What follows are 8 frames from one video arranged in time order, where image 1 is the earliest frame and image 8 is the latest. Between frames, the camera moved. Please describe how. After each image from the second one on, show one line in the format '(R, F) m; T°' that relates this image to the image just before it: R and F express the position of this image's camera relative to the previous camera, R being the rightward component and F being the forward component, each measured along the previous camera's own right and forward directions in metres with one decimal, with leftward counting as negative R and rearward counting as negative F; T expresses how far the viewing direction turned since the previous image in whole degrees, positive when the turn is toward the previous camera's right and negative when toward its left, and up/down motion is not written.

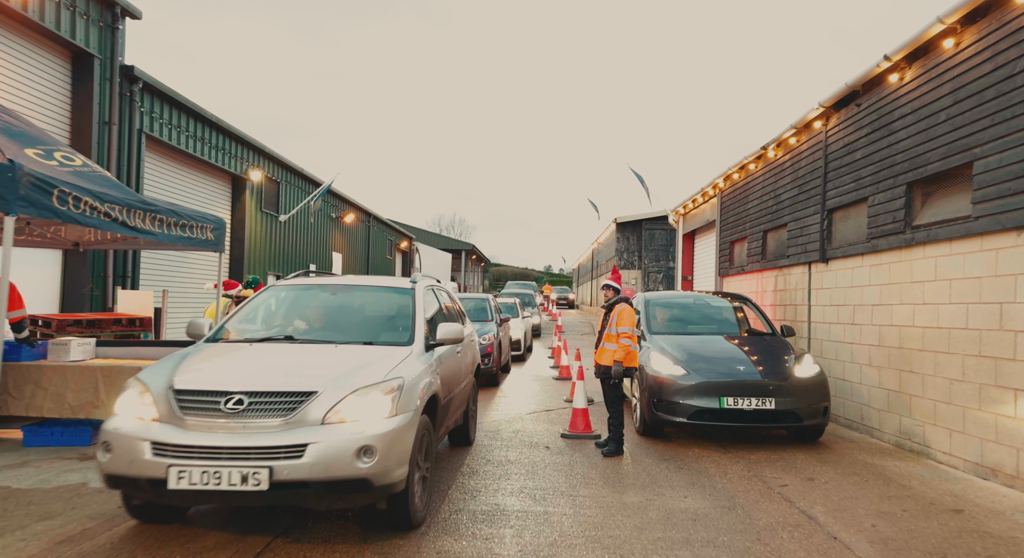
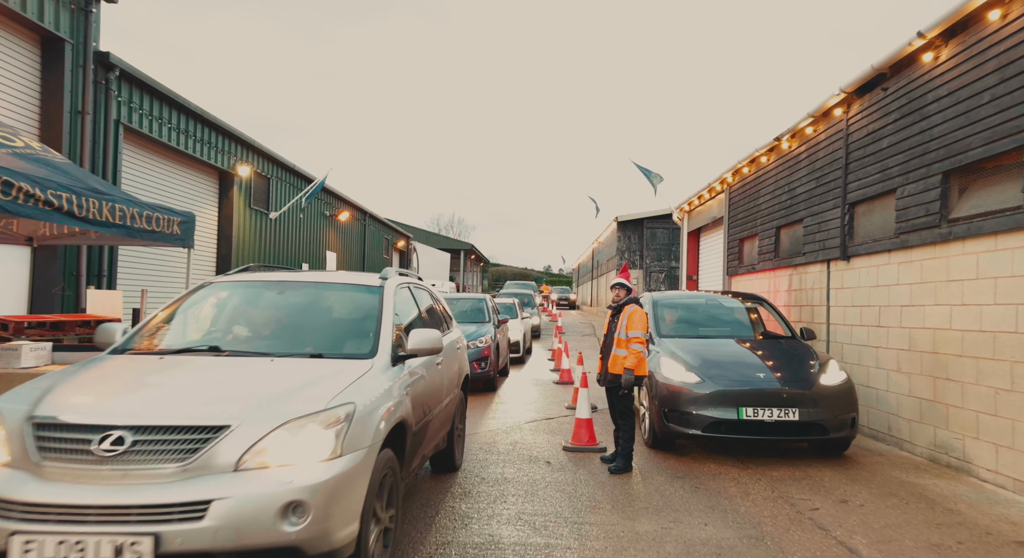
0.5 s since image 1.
(0.0, +0.6) m; 0°
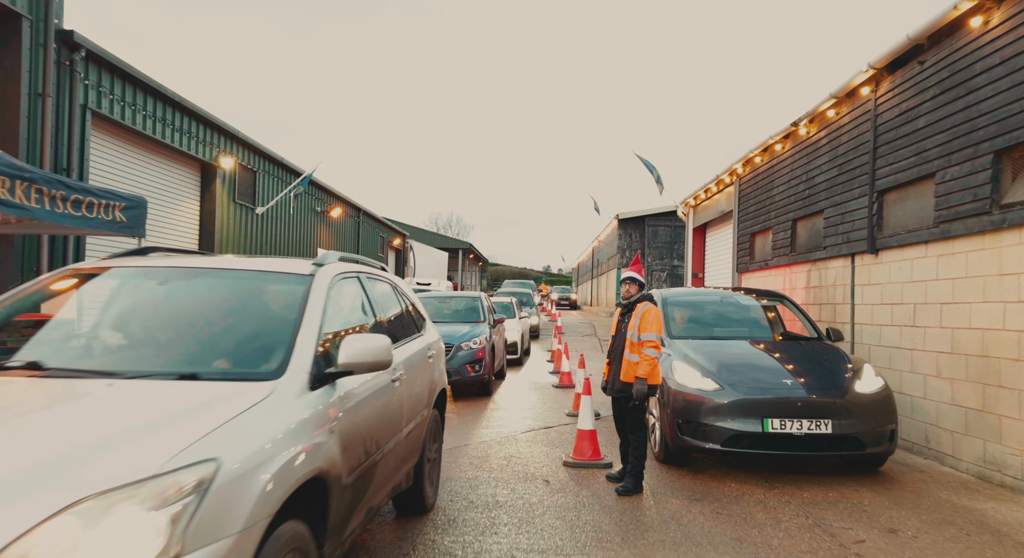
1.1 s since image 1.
(0.0, +0.7) m; 0°
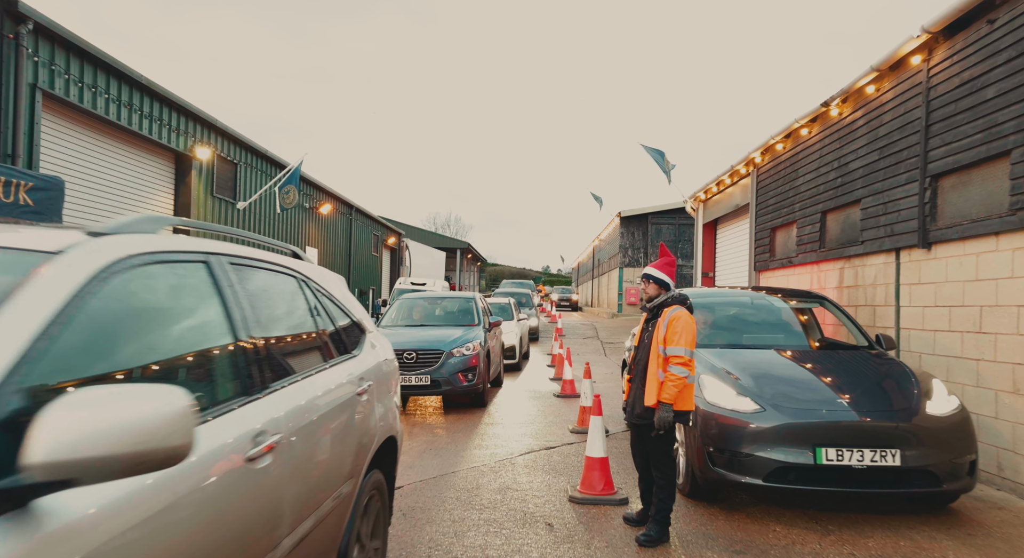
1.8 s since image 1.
(0.0, +1.0) m; 0°
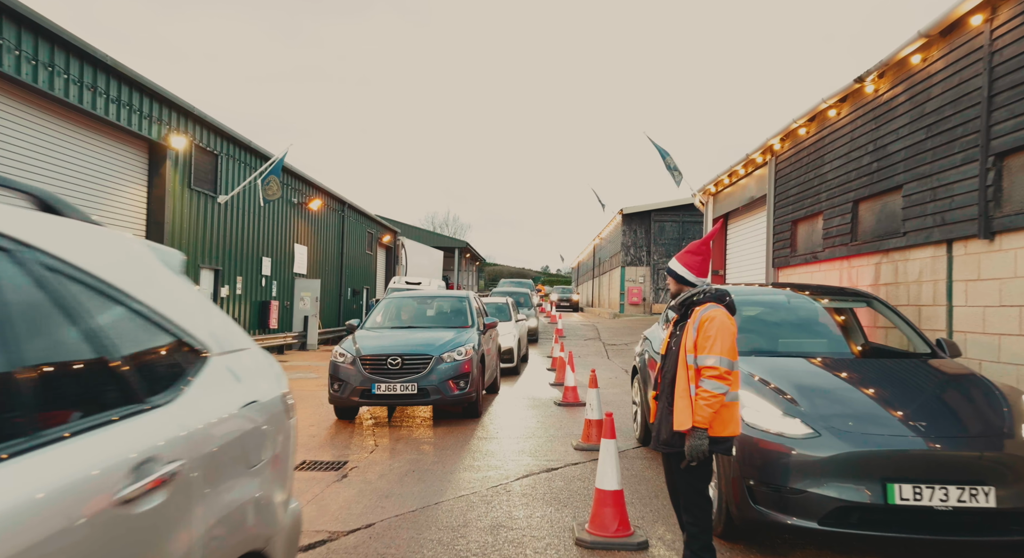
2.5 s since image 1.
(0.0, +0.9) m; 0°
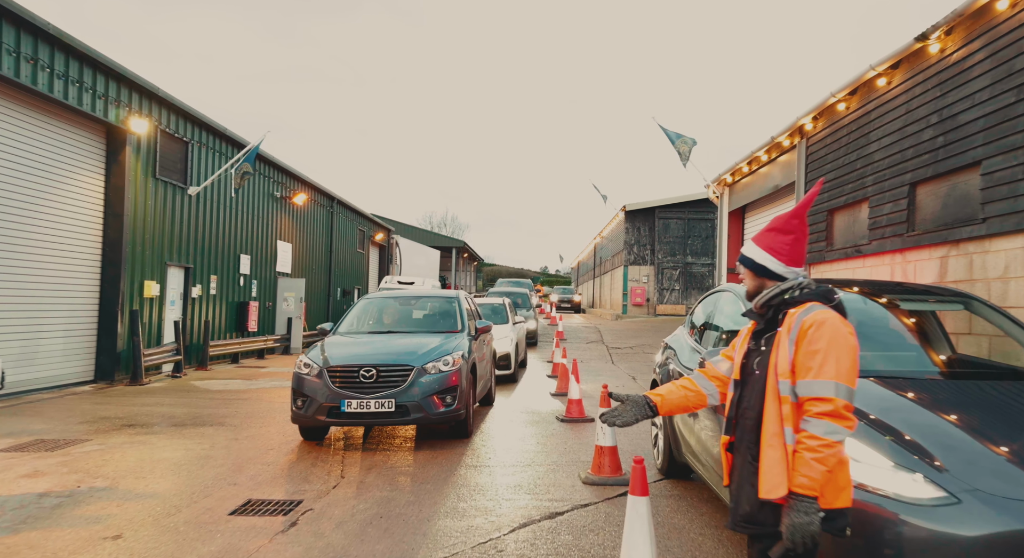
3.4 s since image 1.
(0.0, +1.2) m; 0°
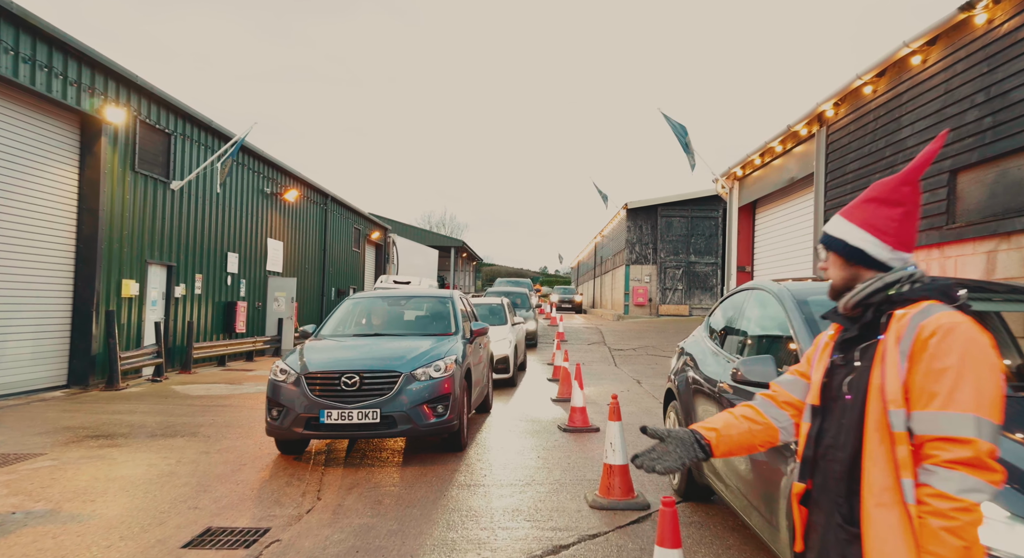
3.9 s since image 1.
(0.0, +0.6) m; 0°
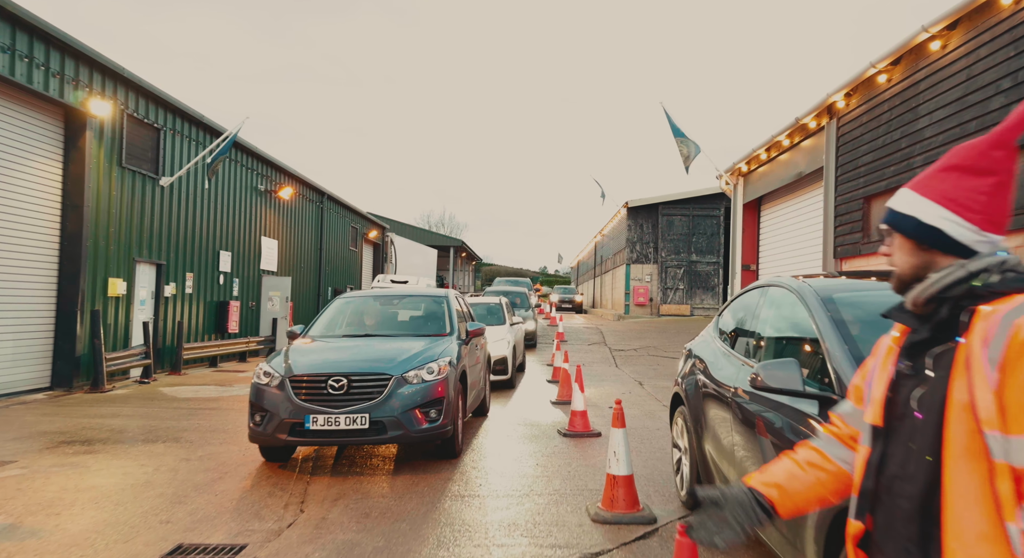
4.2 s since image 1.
(0.0, +0.3) m; 0°
